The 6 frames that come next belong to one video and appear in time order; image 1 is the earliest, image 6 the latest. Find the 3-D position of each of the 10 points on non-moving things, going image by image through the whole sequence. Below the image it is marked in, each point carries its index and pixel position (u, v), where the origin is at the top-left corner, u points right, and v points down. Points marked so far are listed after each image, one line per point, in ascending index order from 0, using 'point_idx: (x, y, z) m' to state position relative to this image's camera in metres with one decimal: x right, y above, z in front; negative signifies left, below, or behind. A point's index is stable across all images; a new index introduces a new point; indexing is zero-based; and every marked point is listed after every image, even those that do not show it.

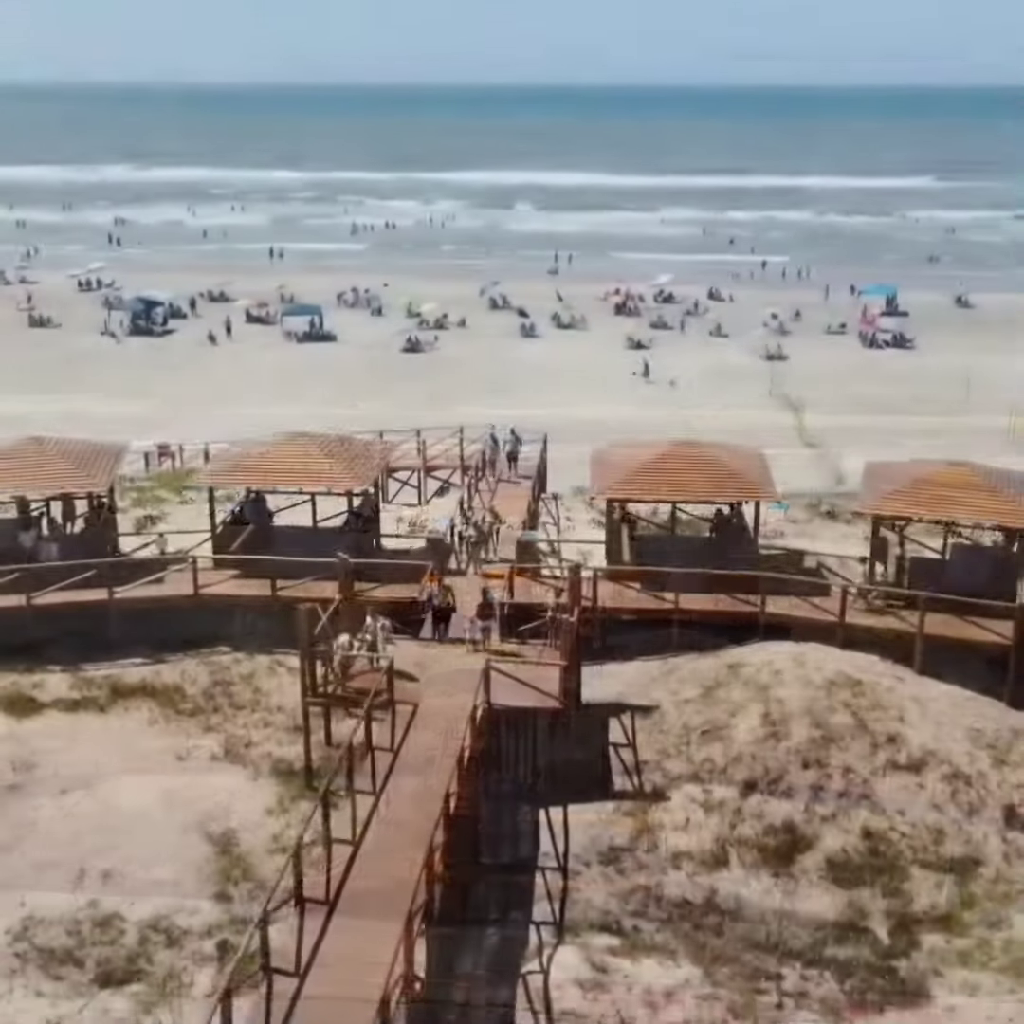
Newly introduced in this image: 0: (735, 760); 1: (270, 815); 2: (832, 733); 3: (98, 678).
0: (+2.7, -3.0, +16.4) m
1: (-2.9, -3.7, +16.3) m
2: (+4.0, -2.8, +16.7) m
3: (-5.8, -2.4, +19.1) m
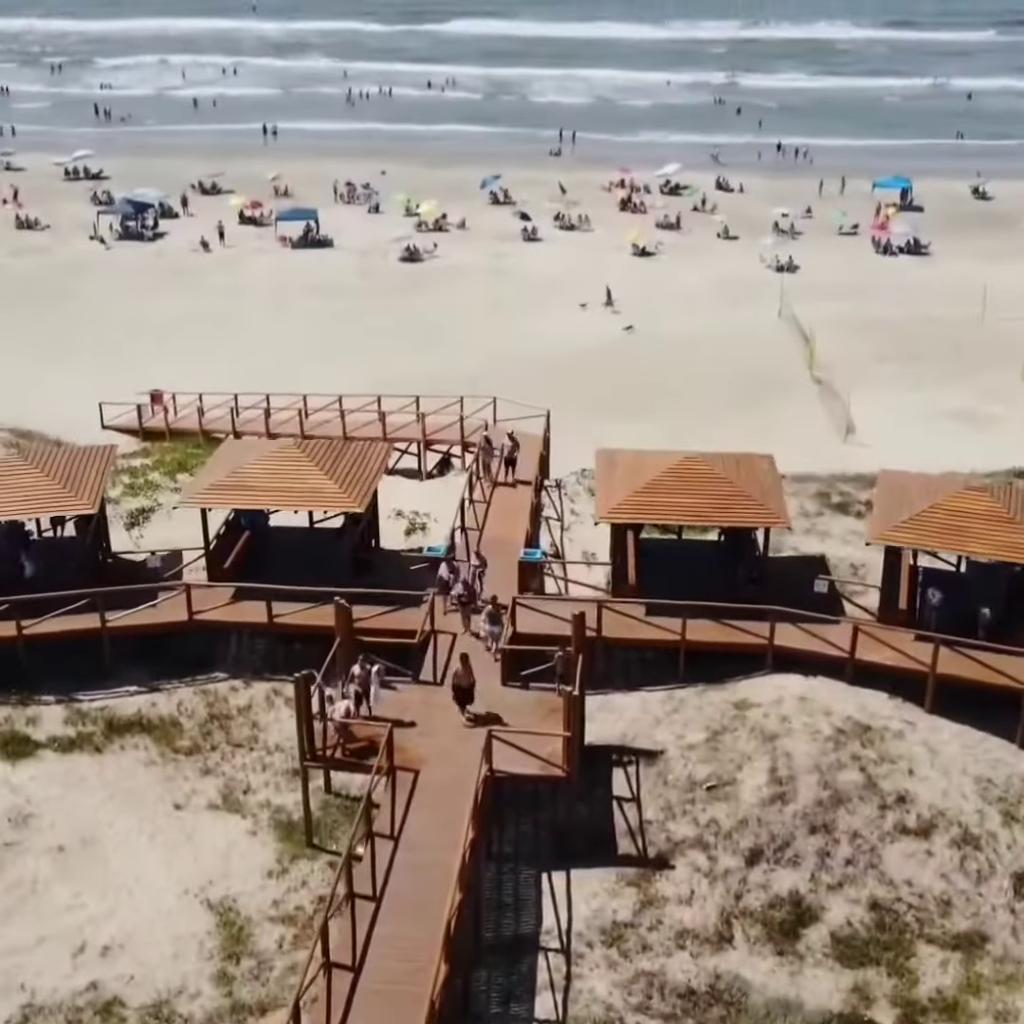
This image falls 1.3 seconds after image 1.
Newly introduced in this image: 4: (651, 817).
0: (+2.7, -3.7, +16.2) m
1: (-2.9, -4.4, +16.2) m
2: (+4.0, -3.5, +16.4) m
3: (-5.8, -2.8, +18.7) m
4: (+1.7, -3.7, +16.5) m
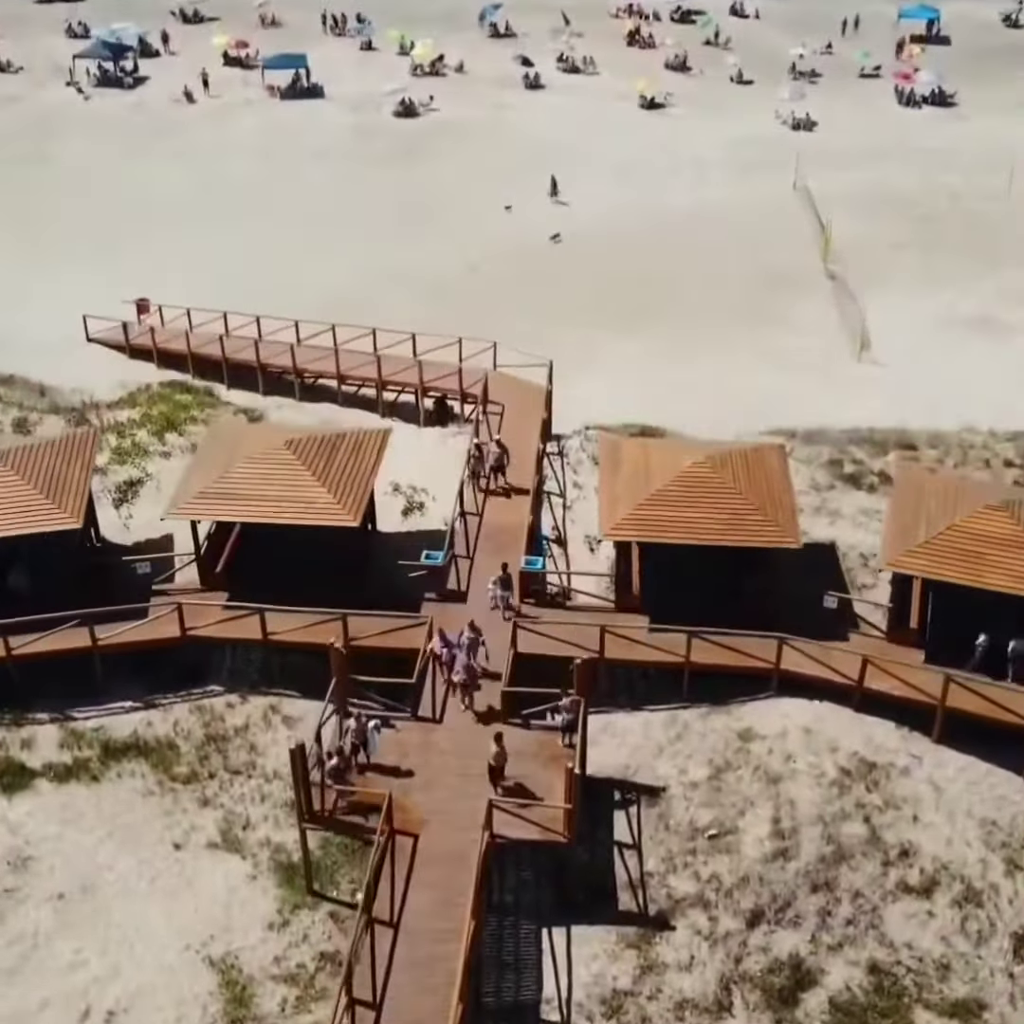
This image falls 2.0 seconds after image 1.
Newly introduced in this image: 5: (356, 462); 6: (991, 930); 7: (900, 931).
0: (+2.7, -4.4, +16.1) m
1: (-2.9, -5.0, +16.2) m
2: (+4.0, -4.1, +16.3) m
3: (-5.8, -3.0, +18.5) m
4: (+1.7, -4.3, +16.4) m
5: (-2.3, +0.7, +19.7) m
6: (+5.6, -4.9, +15.8) m
7: (+4.5, -4.9, +15.7) m
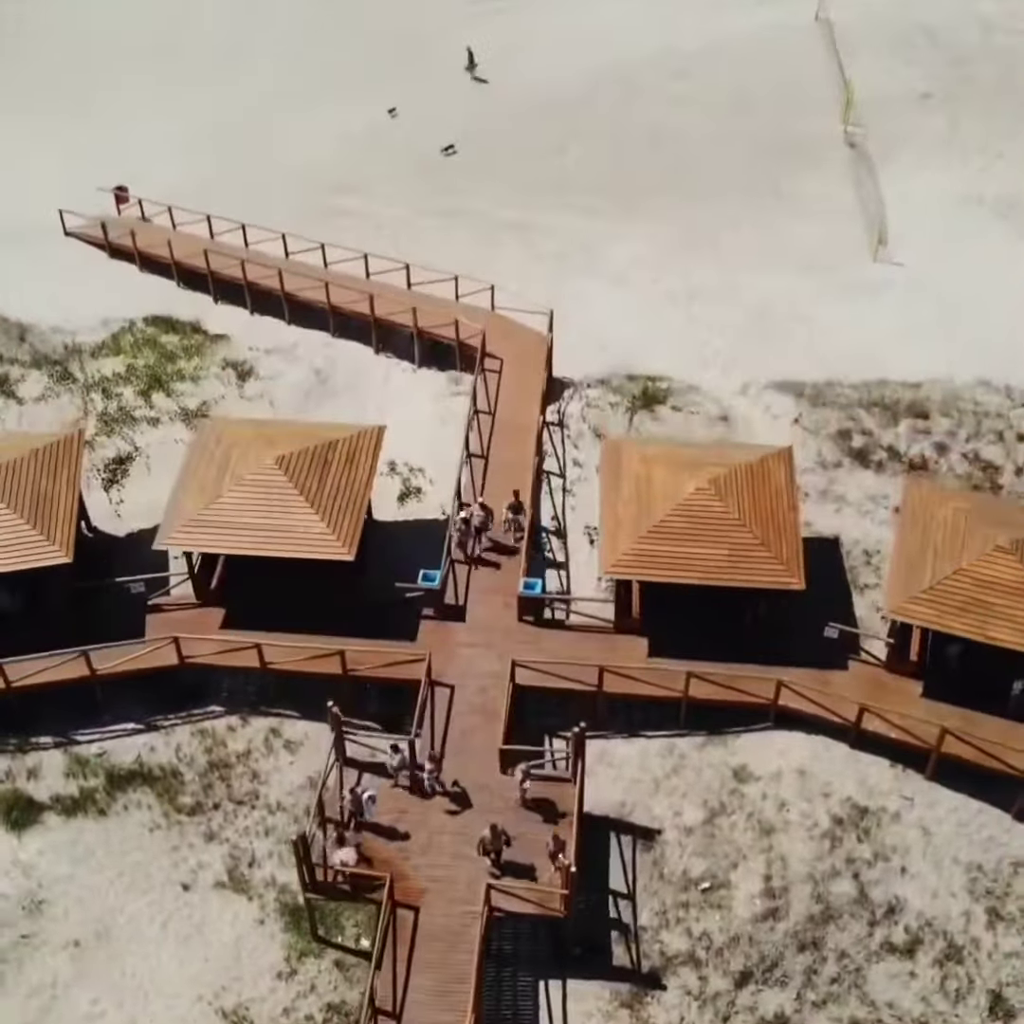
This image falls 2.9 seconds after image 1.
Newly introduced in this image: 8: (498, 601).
0: (+2.7, -5.3, +16.7) m
1: (-2.9, -5.9, +16.9) m
2: (+4.0, -4.9, +16.8) m
3: (-5.8, -3.4, +18.7) m
4: (+1.7, -5.1, +17.0) m
5: (-2.3, +0.5, +19.1) m
6: (+5.6, -5.8, +16.5) m
7: (+4.5, -5.8, +16.4) m
8: (-0.2, -1.3, +19.5) m
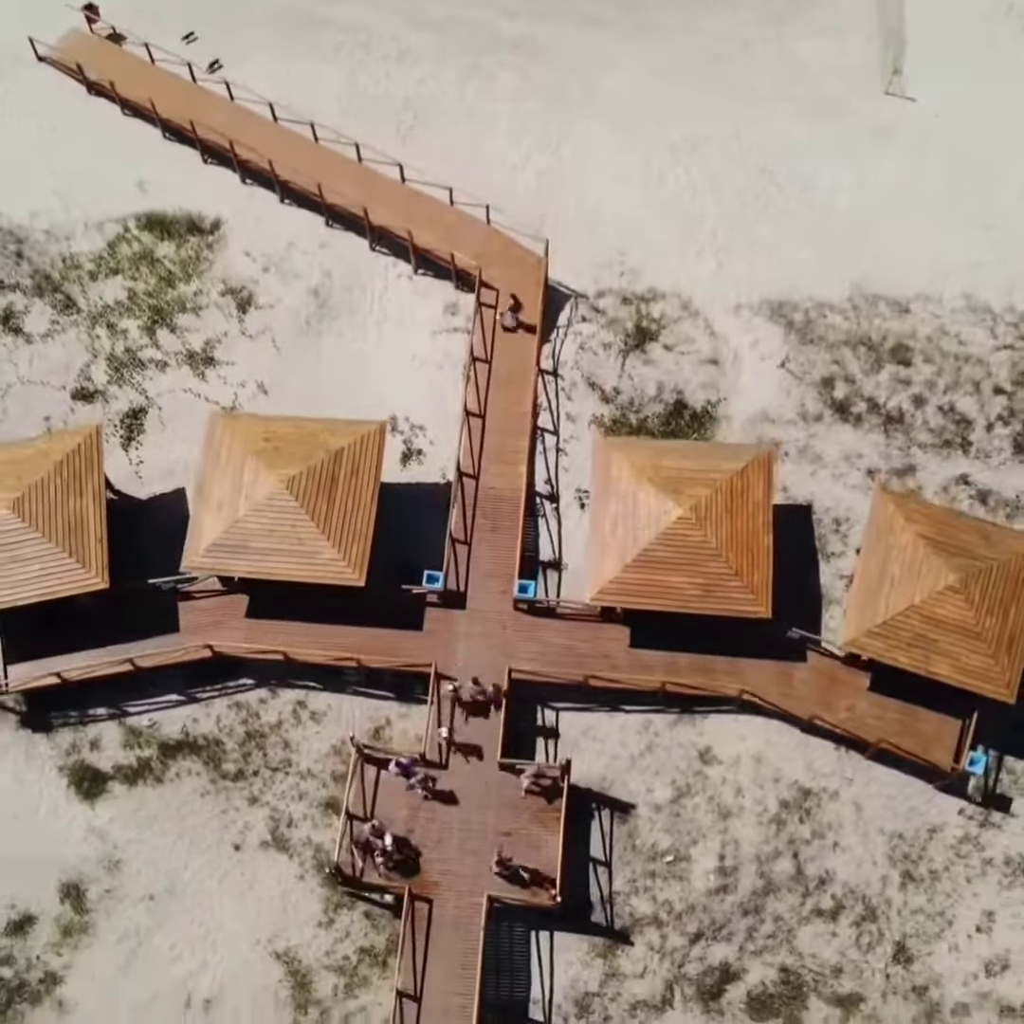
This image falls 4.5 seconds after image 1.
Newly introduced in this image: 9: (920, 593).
0: (+2.7, -5.9, +20.4) m
1: (-3.0, -6.4, +20.8) m
2: (+3.9, -5.6, +20.4) m
3: (-5.8, -3.5, +21.6) m
4: (+1.6, -5.7, +20.6) m
5: (-2.4, +0.3, +20.5) m
6: (+5.5, -6.5, +20.4) m
7: (+4.4, -6.5, +20.4) m
8: (-0.3, -1.2, +21.5) m
9: (+5.9, -1.2, +19.7) m
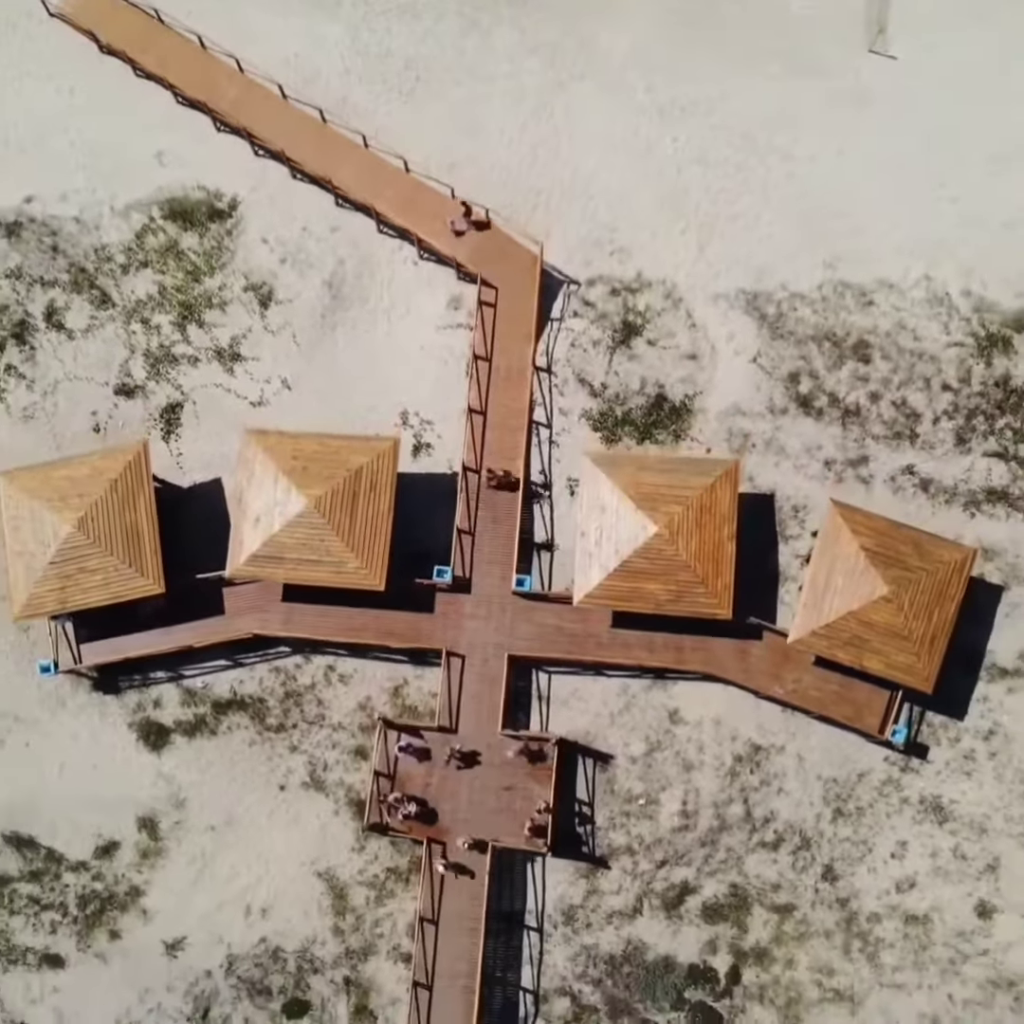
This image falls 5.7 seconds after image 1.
0: (+2.7, -6.0, +24.8) m
1: (-3.0, -6.4, +25.3) m
2: (+3.9, -5.6, +24.8) m
3: (-5.9, -3.4, +25.4) m
4: (+1.6, -5.7, +25.0) m
5: (-2.4, +0.1, +23.5) m
6: (+5.5, -6.5, +25.0) m
7: (+4.4, -6.6, +24.9) m
8: (-0.3, -1.1, +24.9) m
9: (+5.9, -1.5, +23.1) m
